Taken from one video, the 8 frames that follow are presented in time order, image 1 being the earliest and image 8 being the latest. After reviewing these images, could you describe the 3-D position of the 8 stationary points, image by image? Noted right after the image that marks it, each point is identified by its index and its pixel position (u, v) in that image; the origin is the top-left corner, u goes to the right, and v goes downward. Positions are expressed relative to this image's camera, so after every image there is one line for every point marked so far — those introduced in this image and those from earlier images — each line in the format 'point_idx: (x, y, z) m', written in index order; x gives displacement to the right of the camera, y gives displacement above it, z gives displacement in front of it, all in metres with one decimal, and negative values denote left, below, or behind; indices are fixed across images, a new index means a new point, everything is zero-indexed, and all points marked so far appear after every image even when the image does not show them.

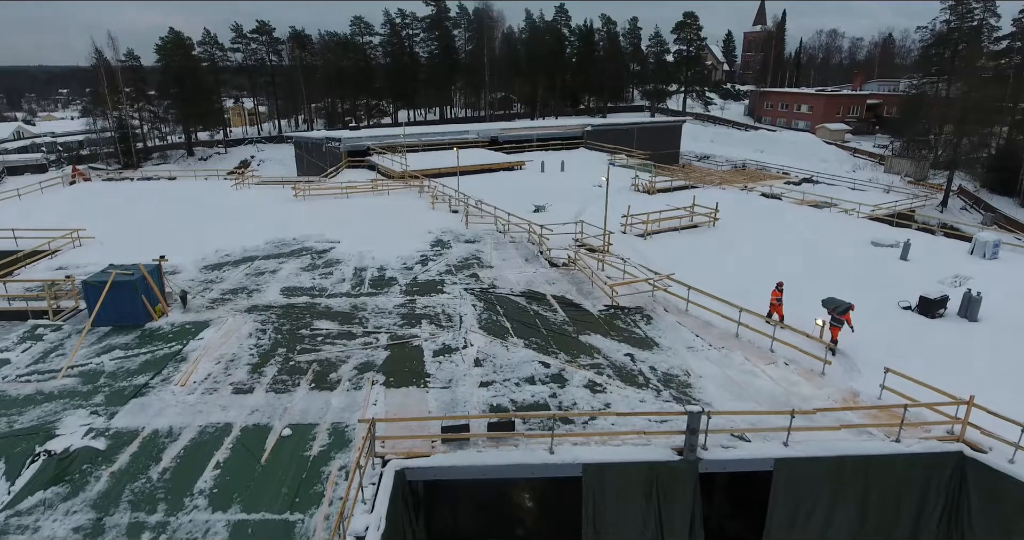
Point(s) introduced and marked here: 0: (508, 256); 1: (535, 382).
0: (-0.1, +0.5, +17.5) m
1: (+0.5, -2.5, +10.5) m
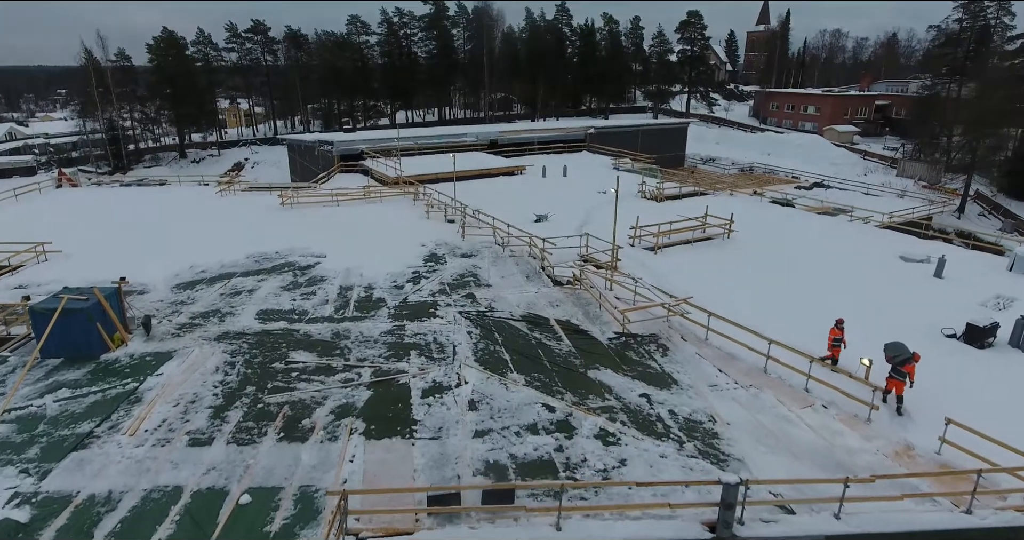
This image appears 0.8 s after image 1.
0: (-0.1, -0.1, +16.1) m
1: (+0.5, -3.2, +9.1) m
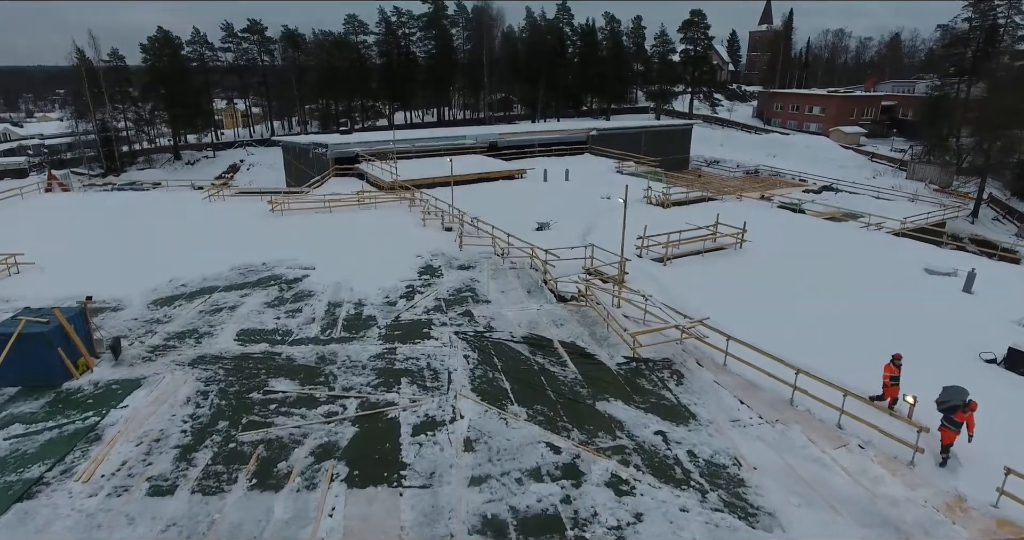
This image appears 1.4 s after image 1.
0: (-0.1, -0.6, +15.1) m
1: (+0.5, -3.6, +8.1) m
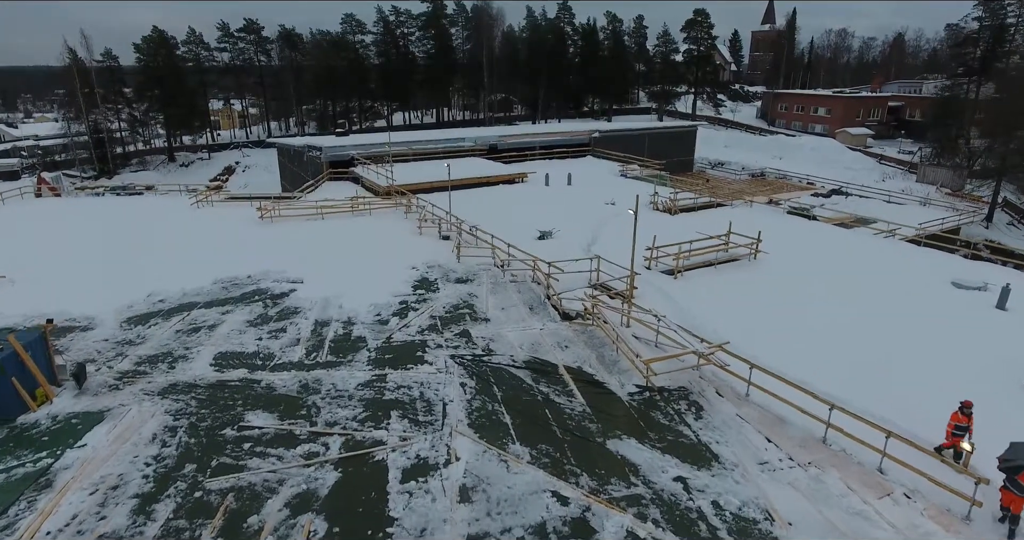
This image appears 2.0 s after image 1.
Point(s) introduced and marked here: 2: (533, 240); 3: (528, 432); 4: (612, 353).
0: (-0.1, -1.1, +14.1) m
1: (+0.5, -4.1, +7.1) m
2: (+0.9, +1.2, +19.4) m
3: (+0.3, -3.2, +9.2) m
4: (+2.5, -2.1, +11.6) m
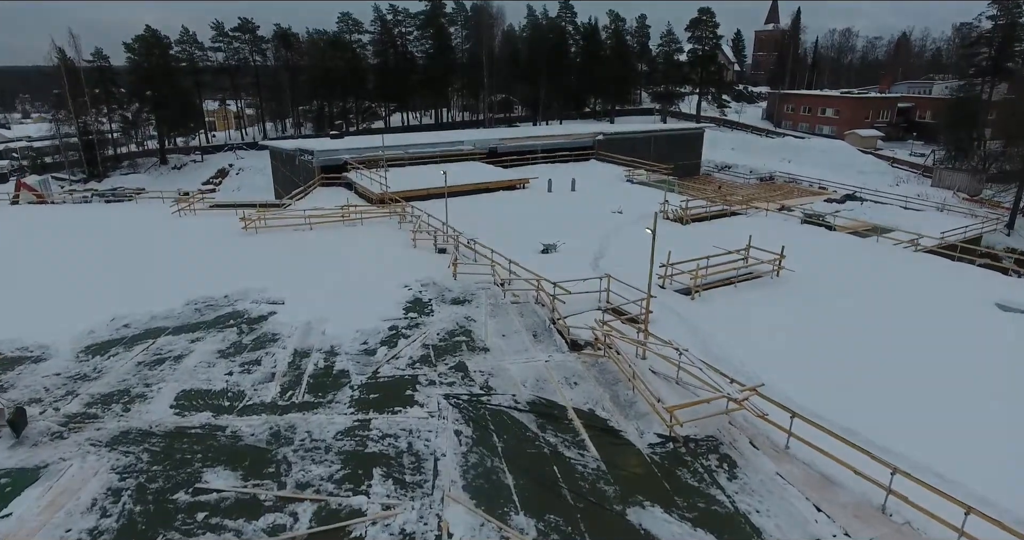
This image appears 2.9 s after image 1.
0: (0.0, -1.7, +12.7) m
1: (+0.6, -4.7, +5.8) m
2: (+0.9, +0.6, +18.0) m
3: (+0.4, -3.8, +7.8) m
4: (+2.5, -2.7, +10.2) m
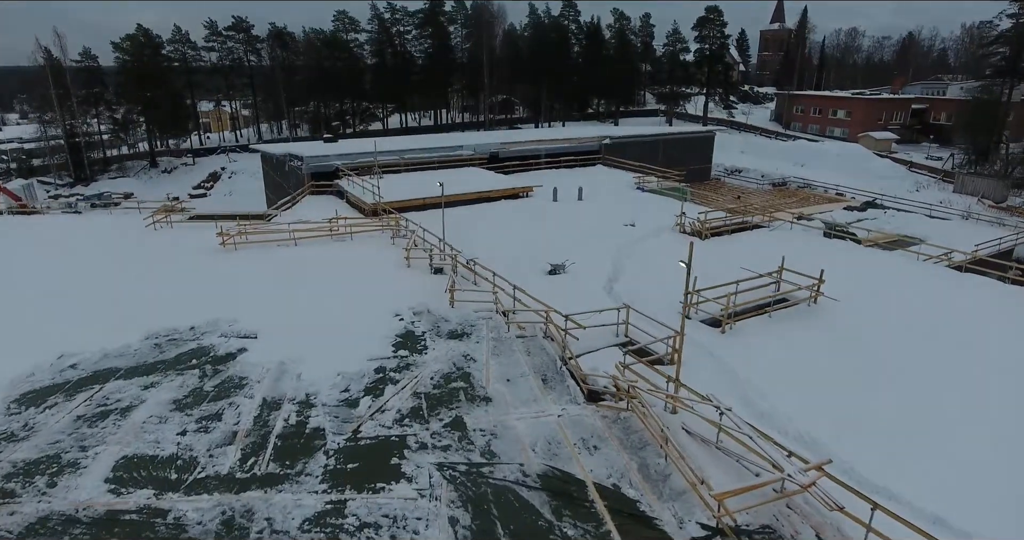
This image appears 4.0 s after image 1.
0: (+0.1, -2.4, +10.9) m
1: (+0.7, -5.5, +4.0) m
2: (+1.1, -0.2, +16.2) m
3: (+0.5, -4.6, +6.0) m
4: (+2.7, -3.5, +8.5) m
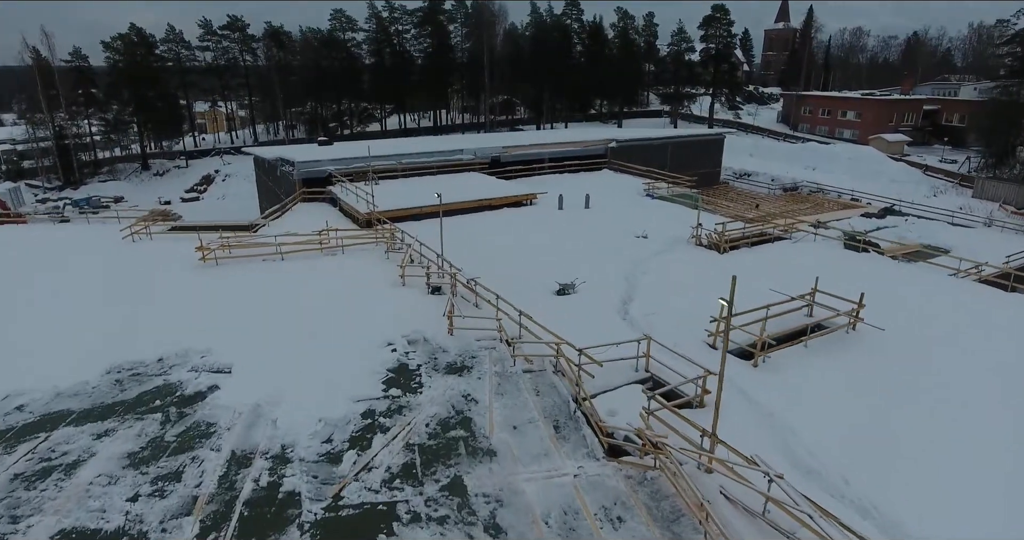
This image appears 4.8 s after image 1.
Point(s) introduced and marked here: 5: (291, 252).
0: (+0.2, -3.1, +9.6) m
1: (+0.9, -6.1, +2.6) m
2: (+1.2, -0.8, +14.9) m
3: (+0.6, -5.2, +4.7) m
4: (+2.8, -4.1, +7.1) m
5: (-8.4, +0.7, +17.7) m
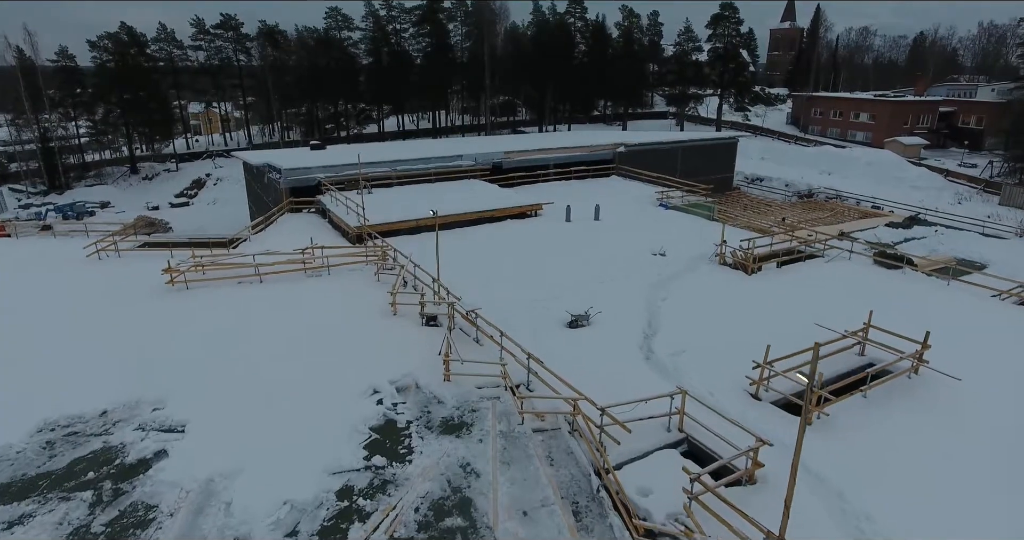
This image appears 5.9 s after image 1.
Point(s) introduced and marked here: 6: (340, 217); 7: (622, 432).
0: (+0.4, -3.9, +7.8) m
1: (+1.0, -6.9, +0.8) m
2: (+1.4, -1.6, +13.1) m
3: (+0.8, -6.0, +2.9) m
4: (+3.0, -4.9, +5.3) m
5: (-8.2, -0.1, +15.9) m
6: (-7.2, +2.1, +19.3) m
7: (+2.1, -3.0, +9.0) m
